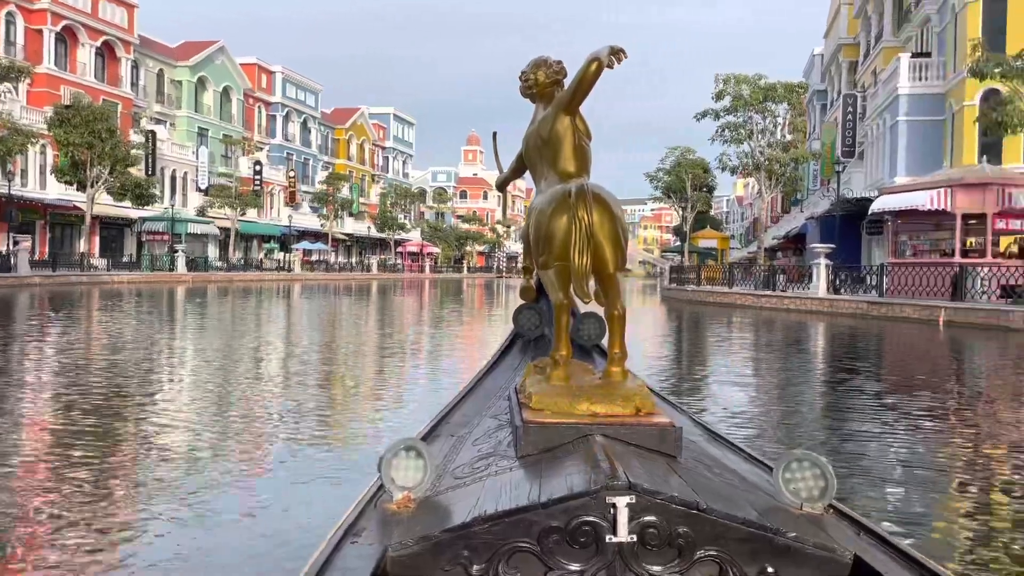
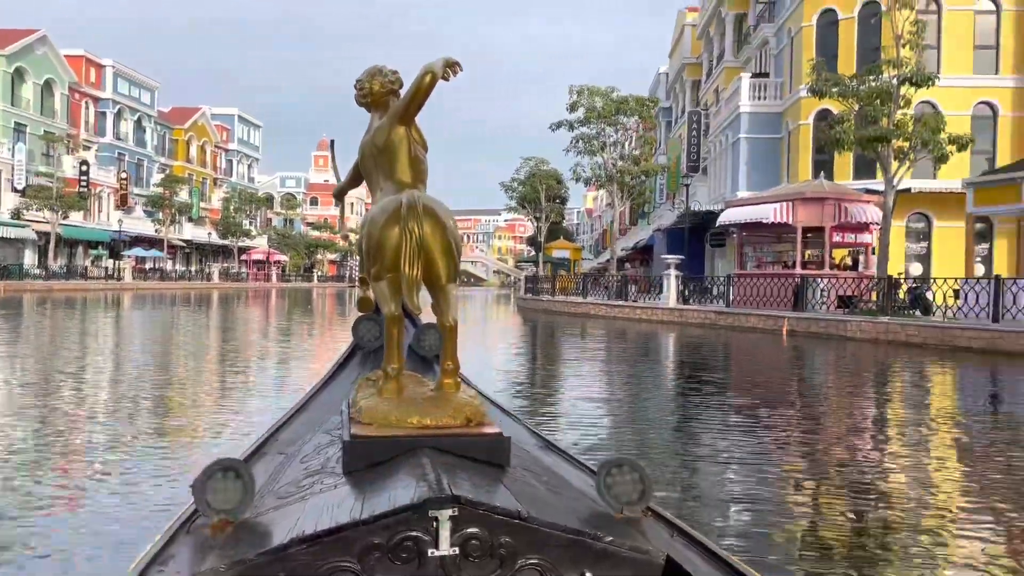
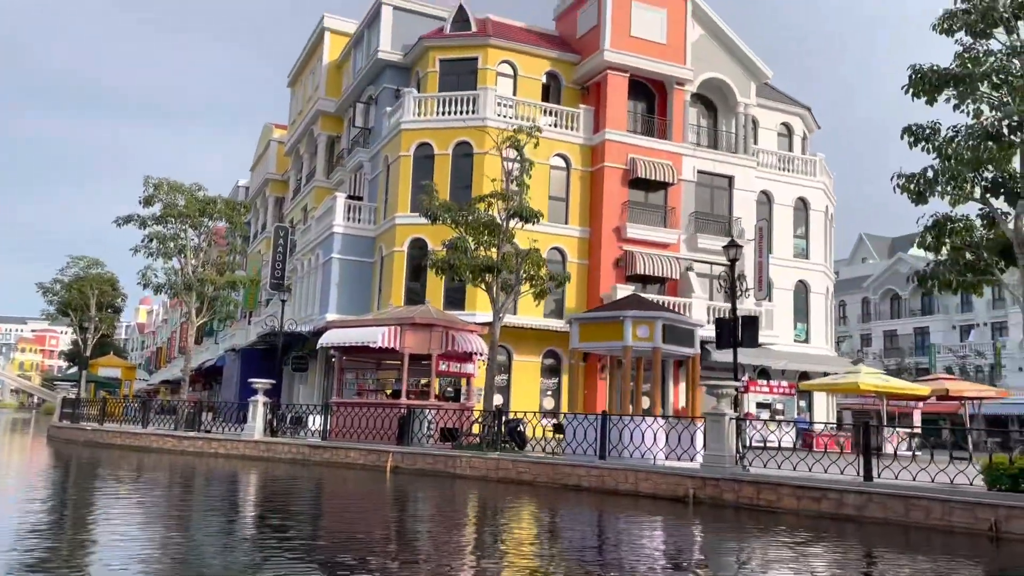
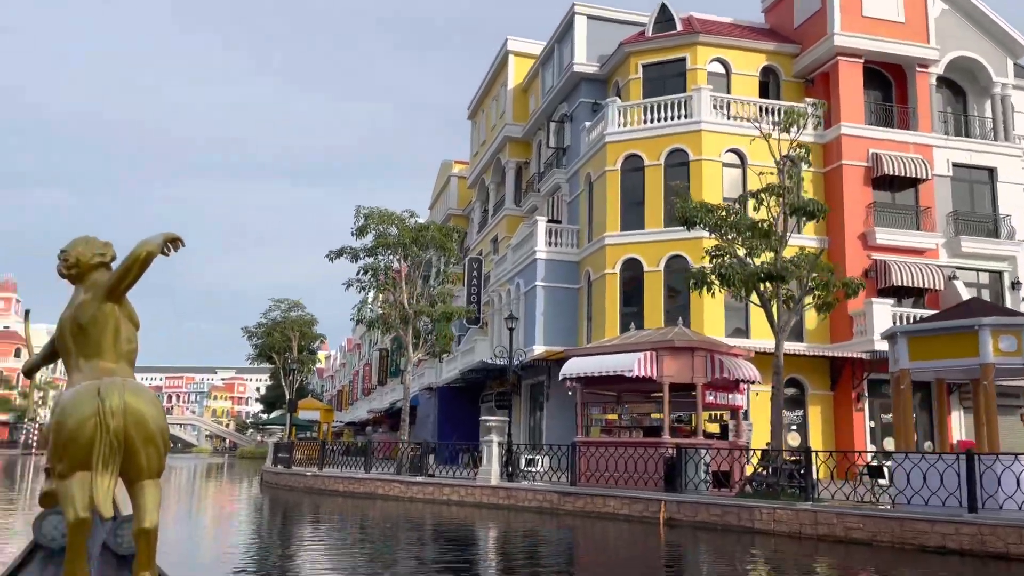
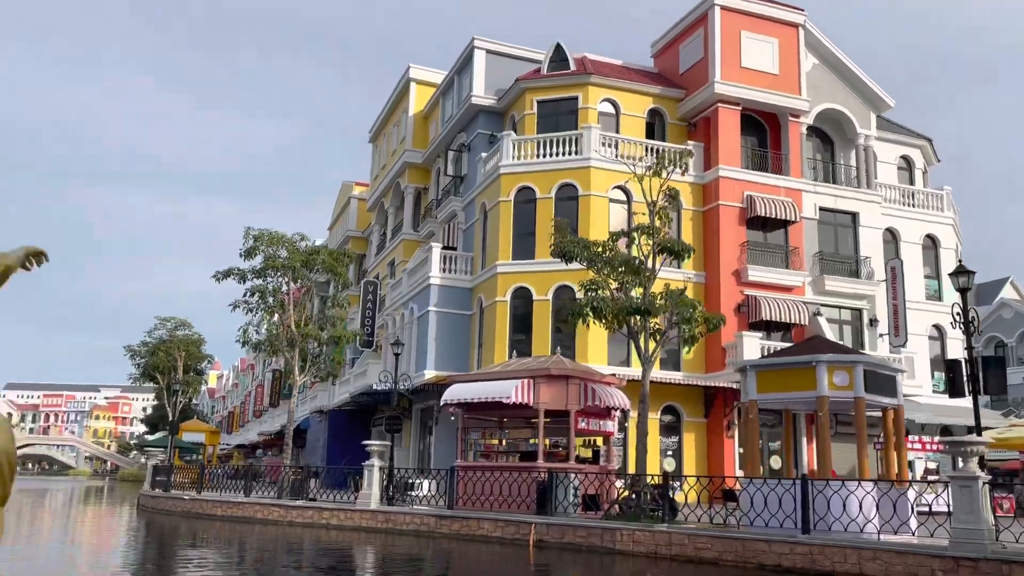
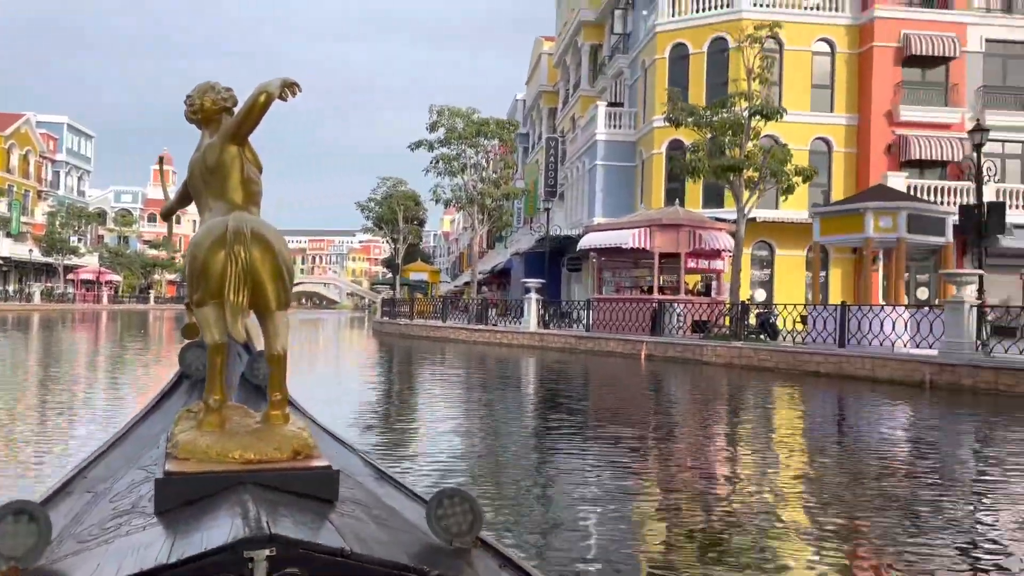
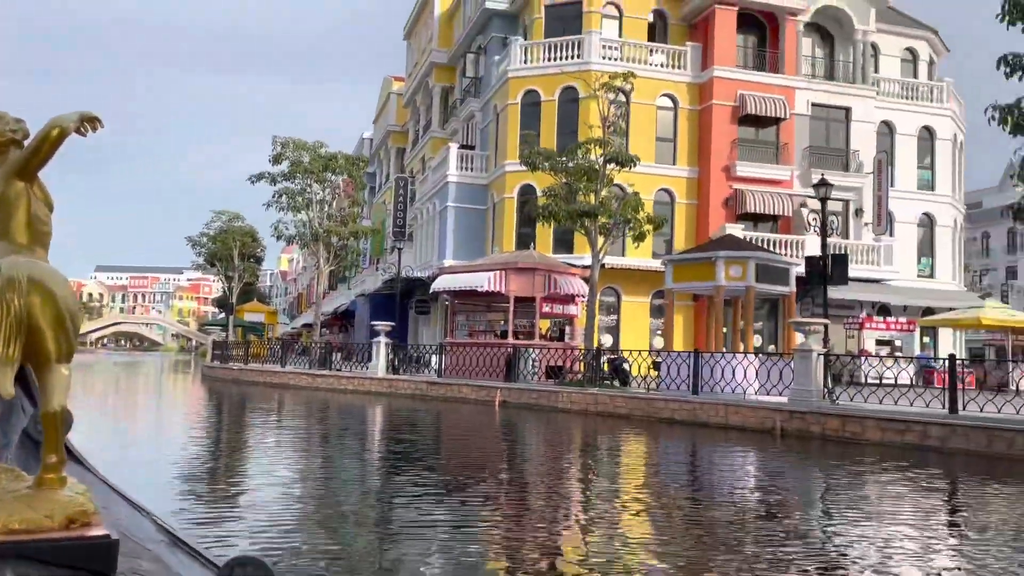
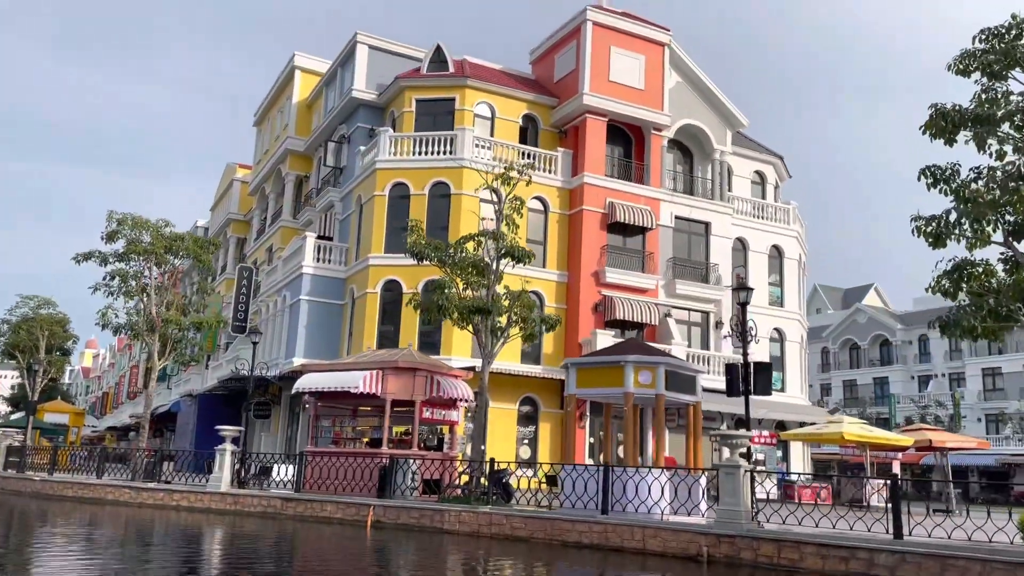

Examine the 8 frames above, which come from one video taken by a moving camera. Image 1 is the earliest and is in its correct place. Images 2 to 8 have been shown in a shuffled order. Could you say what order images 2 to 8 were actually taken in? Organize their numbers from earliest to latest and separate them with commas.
2, 6, 7, 3, 8, 5, 4
